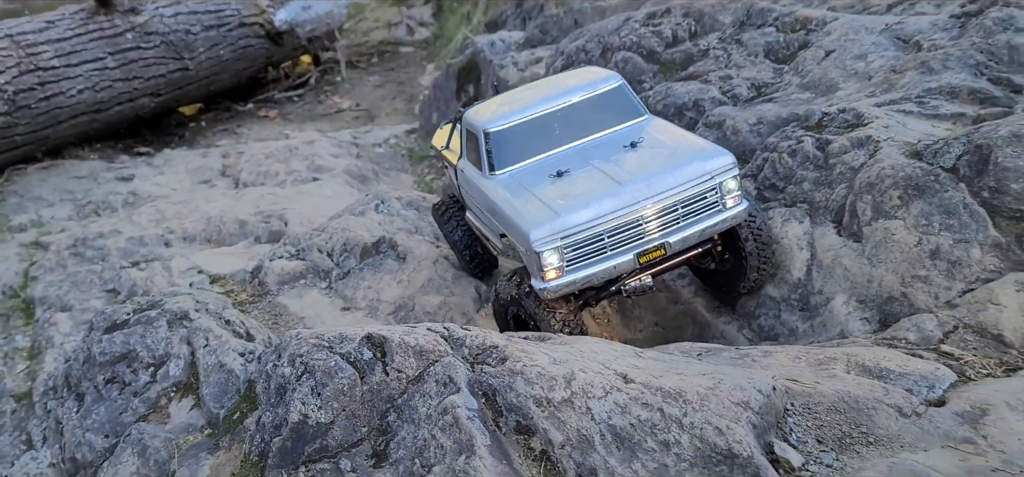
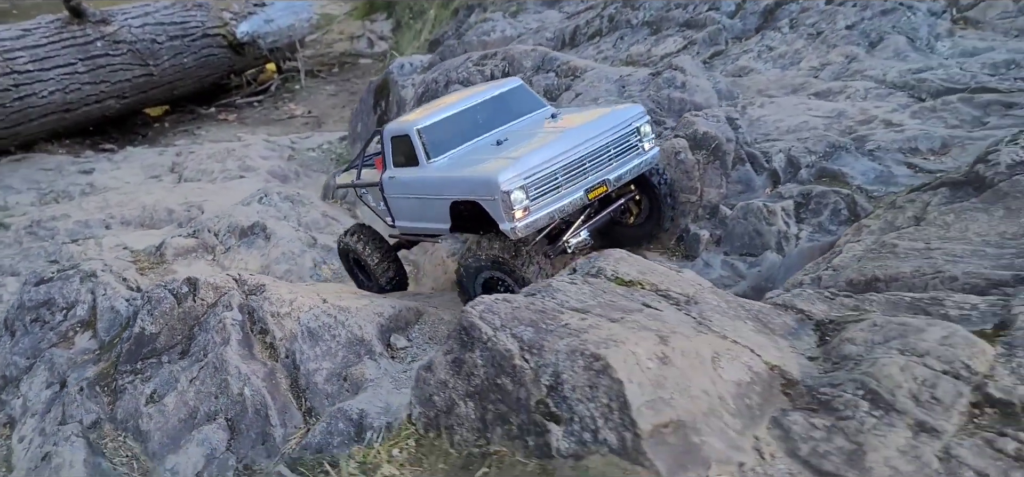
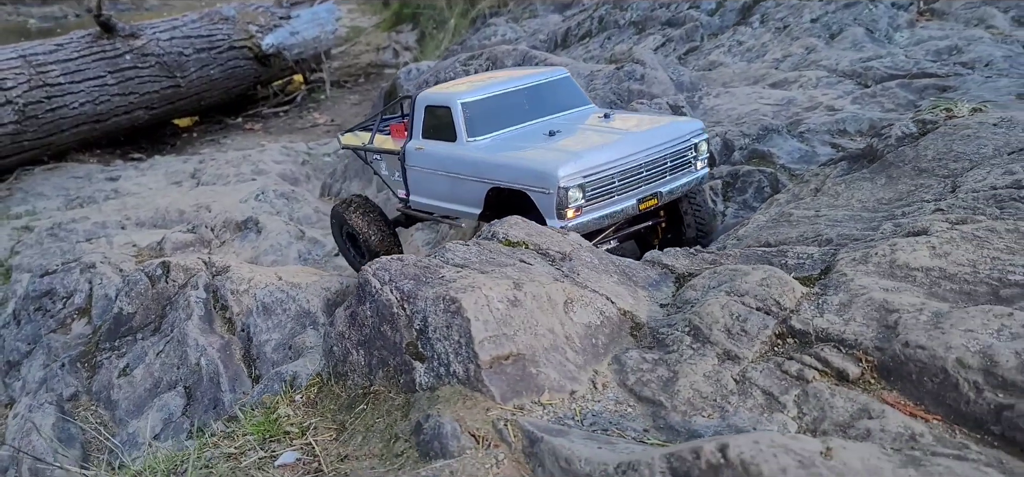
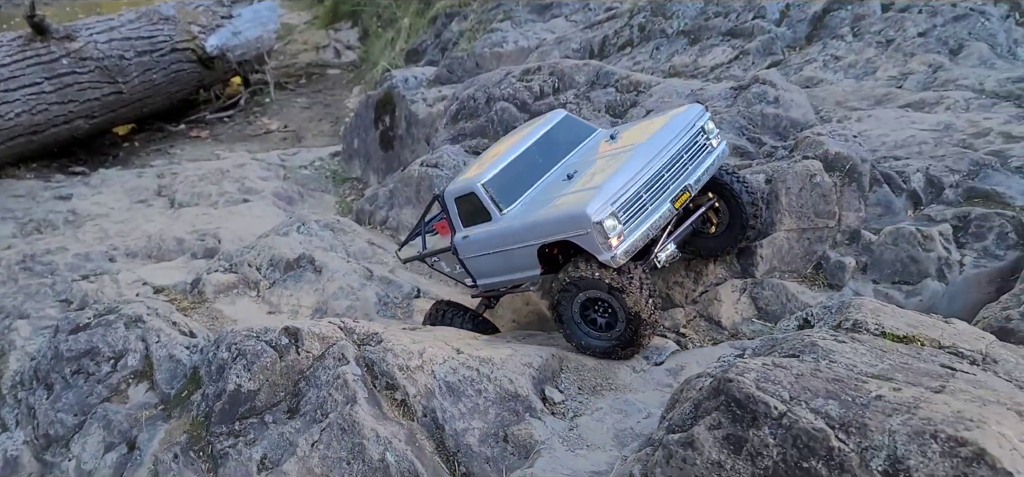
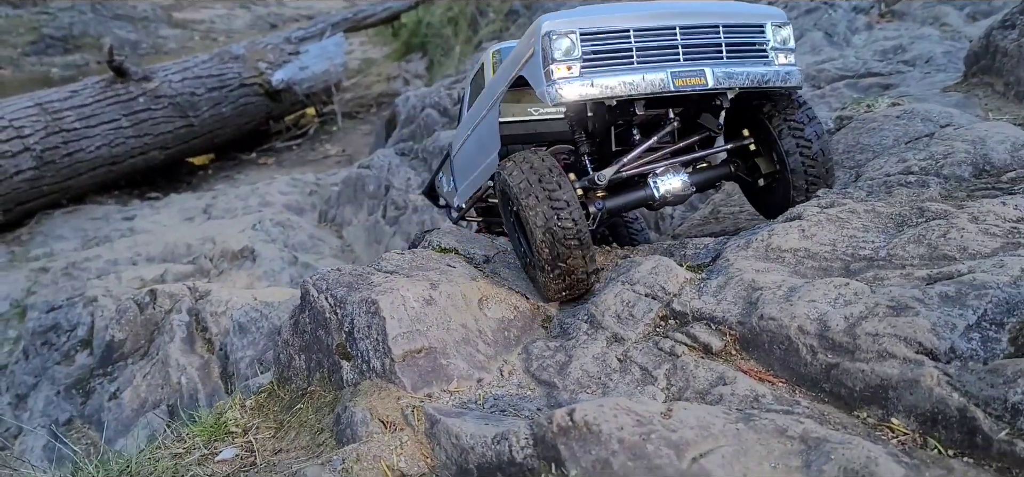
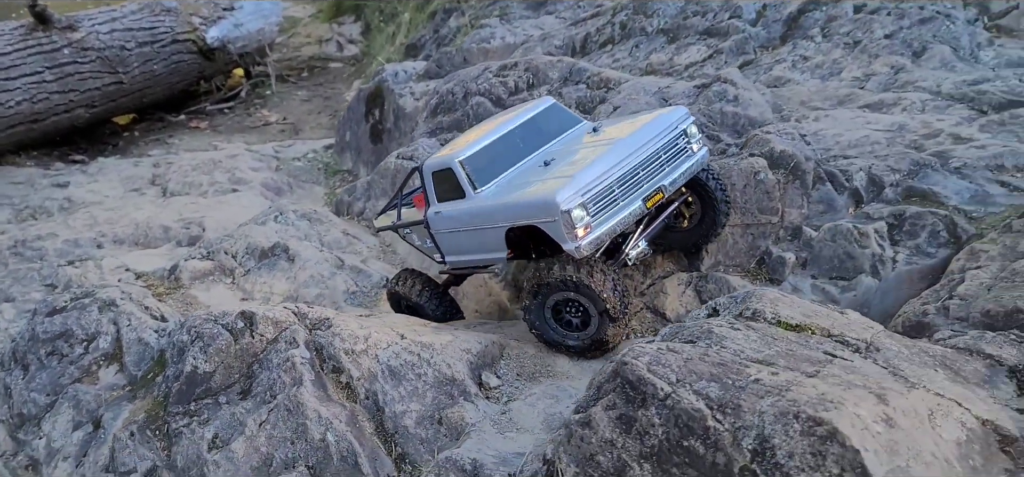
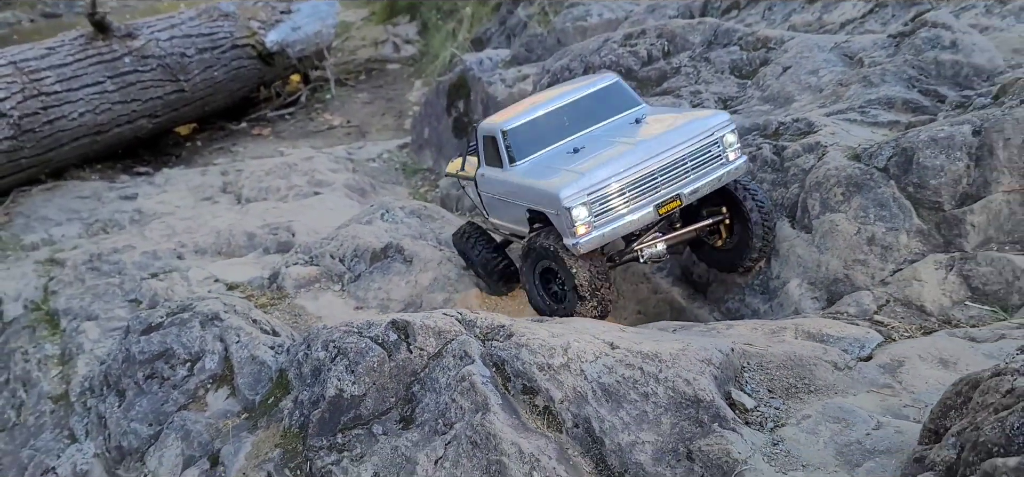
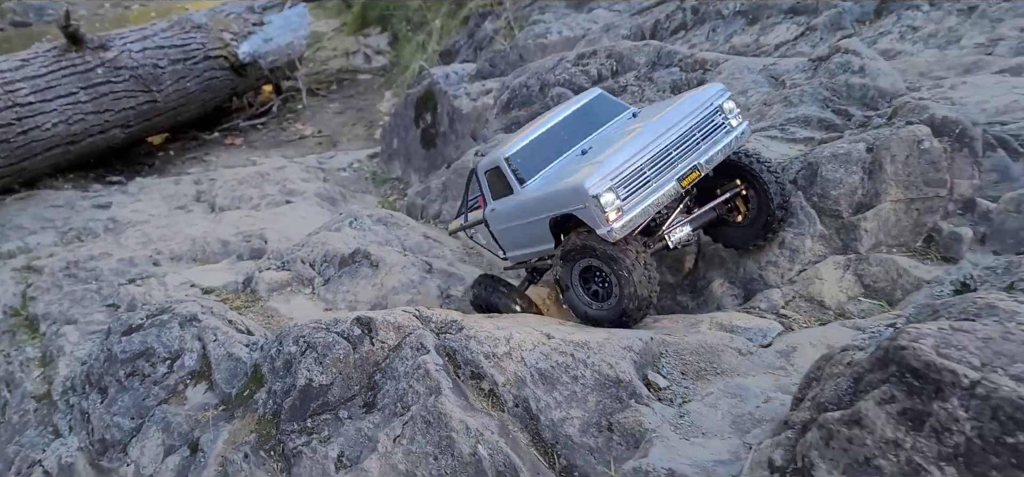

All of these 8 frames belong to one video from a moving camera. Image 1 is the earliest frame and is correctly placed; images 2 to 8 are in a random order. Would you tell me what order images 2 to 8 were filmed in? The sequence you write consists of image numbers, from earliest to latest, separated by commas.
7, 8, 4, 6, 2, 3, 5
